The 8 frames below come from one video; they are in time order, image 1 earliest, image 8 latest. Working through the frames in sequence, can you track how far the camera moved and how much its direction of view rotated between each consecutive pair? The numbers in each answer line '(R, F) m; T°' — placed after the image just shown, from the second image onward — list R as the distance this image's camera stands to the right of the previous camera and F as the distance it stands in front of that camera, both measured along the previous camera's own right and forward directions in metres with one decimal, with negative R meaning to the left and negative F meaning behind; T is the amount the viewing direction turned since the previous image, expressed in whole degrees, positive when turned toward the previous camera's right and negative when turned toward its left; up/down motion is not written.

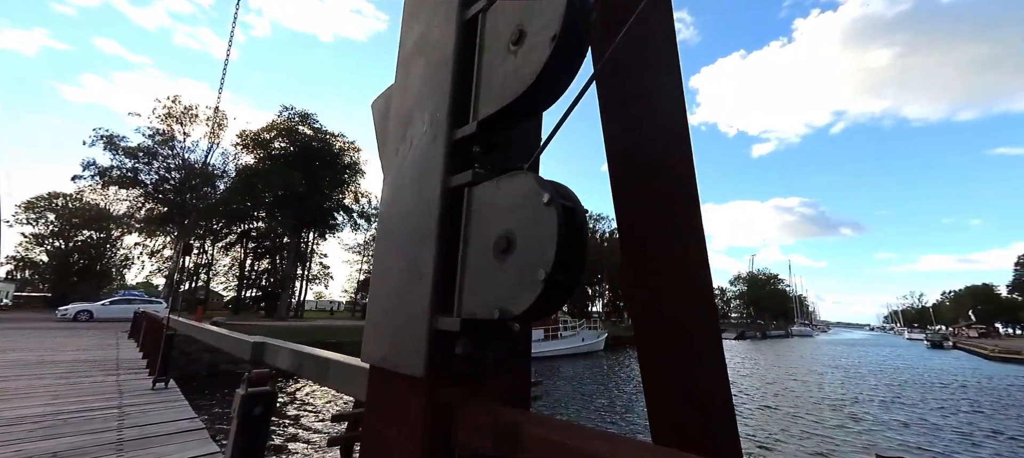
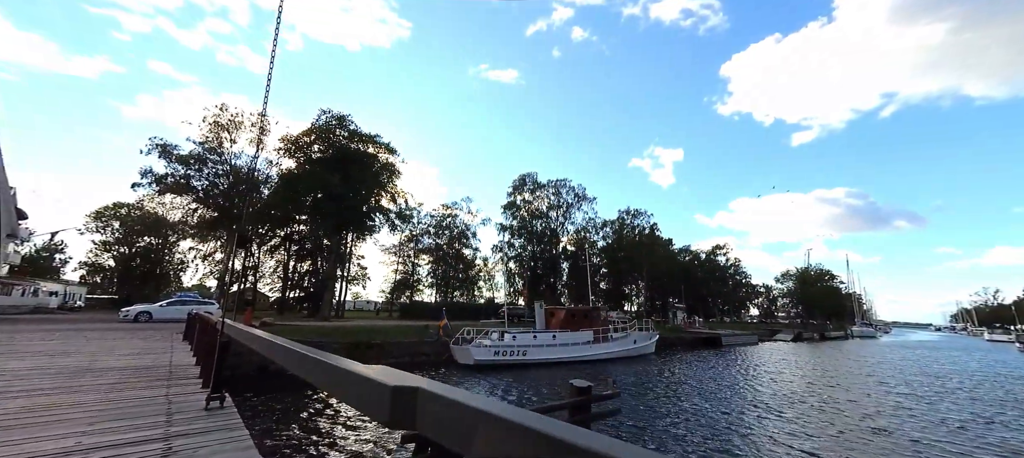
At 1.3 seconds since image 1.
(-0.2, +0.2) m; -4°
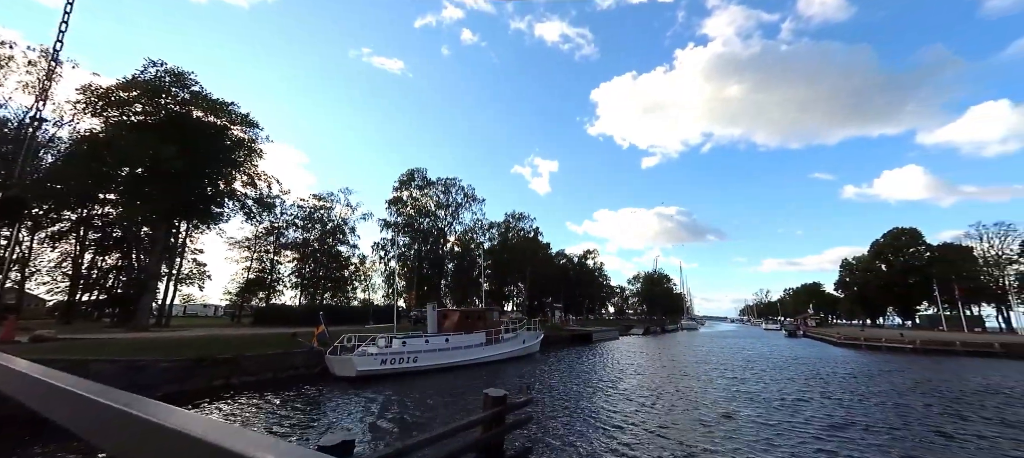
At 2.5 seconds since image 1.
(-0.8, +1.0) m; +18°
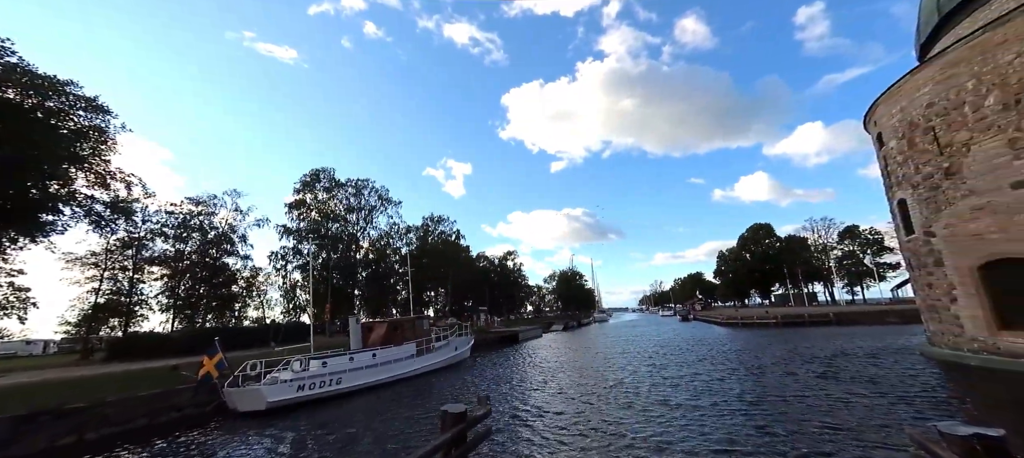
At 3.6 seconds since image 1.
(-0.7, +0.8) m; +13°
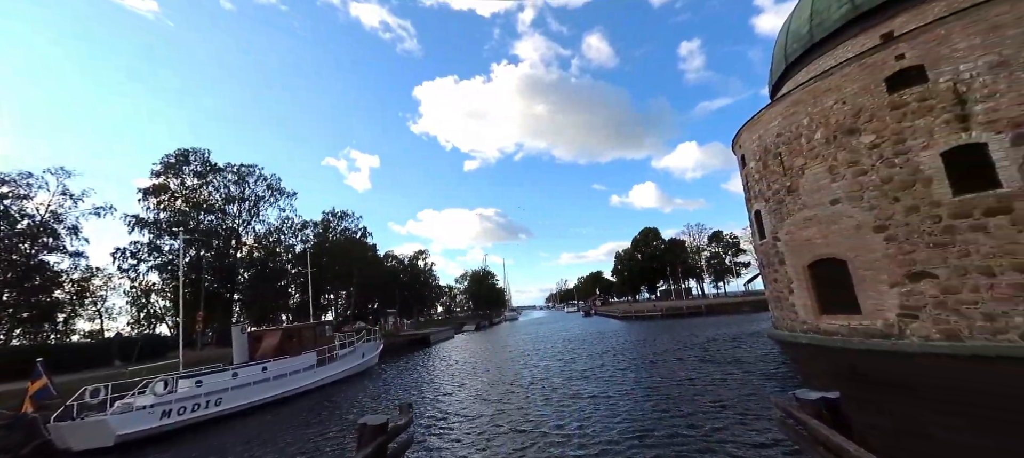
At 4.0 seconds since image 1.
(-0.3, +0.1) m; +13°
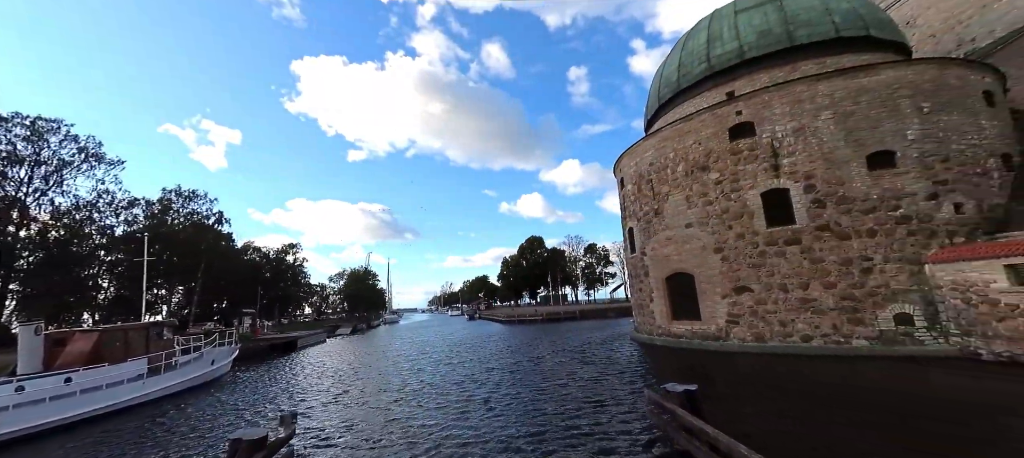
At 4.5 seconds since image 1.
(-0.5, 0.0) m; +16°
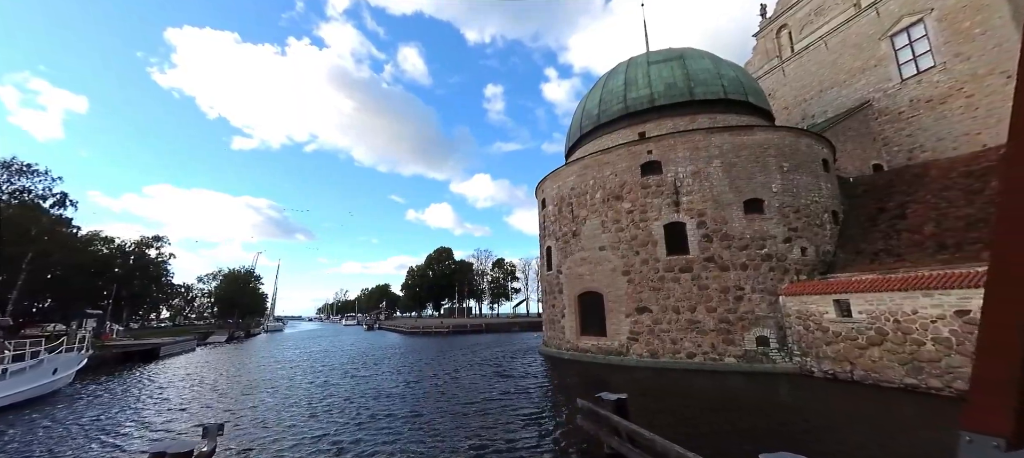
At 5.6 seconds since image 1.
(-1.0, 0.0) m; +13°
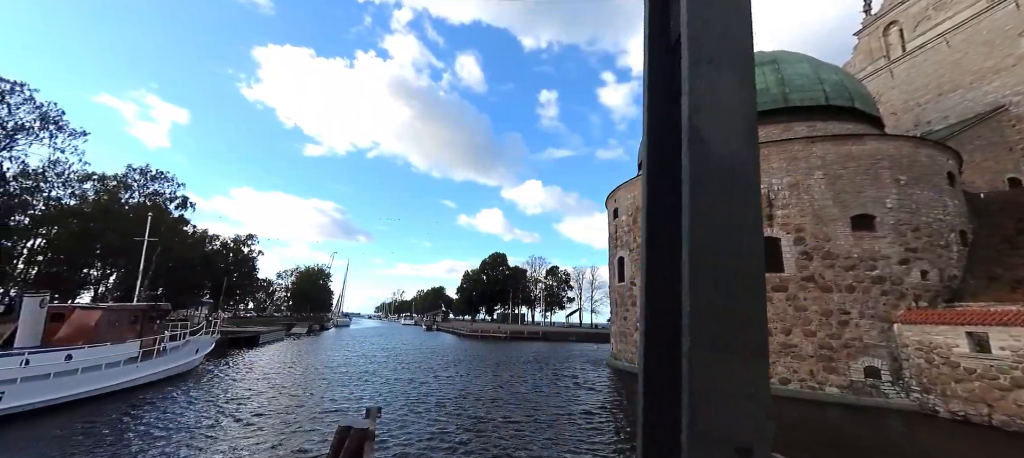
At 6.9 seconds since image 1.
(-1.5, -0.4) m; -8°
